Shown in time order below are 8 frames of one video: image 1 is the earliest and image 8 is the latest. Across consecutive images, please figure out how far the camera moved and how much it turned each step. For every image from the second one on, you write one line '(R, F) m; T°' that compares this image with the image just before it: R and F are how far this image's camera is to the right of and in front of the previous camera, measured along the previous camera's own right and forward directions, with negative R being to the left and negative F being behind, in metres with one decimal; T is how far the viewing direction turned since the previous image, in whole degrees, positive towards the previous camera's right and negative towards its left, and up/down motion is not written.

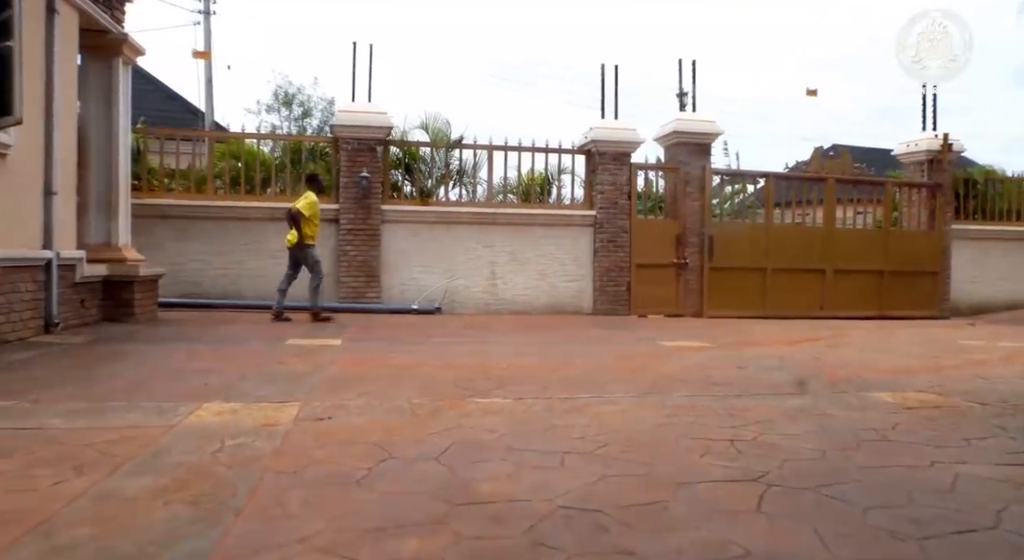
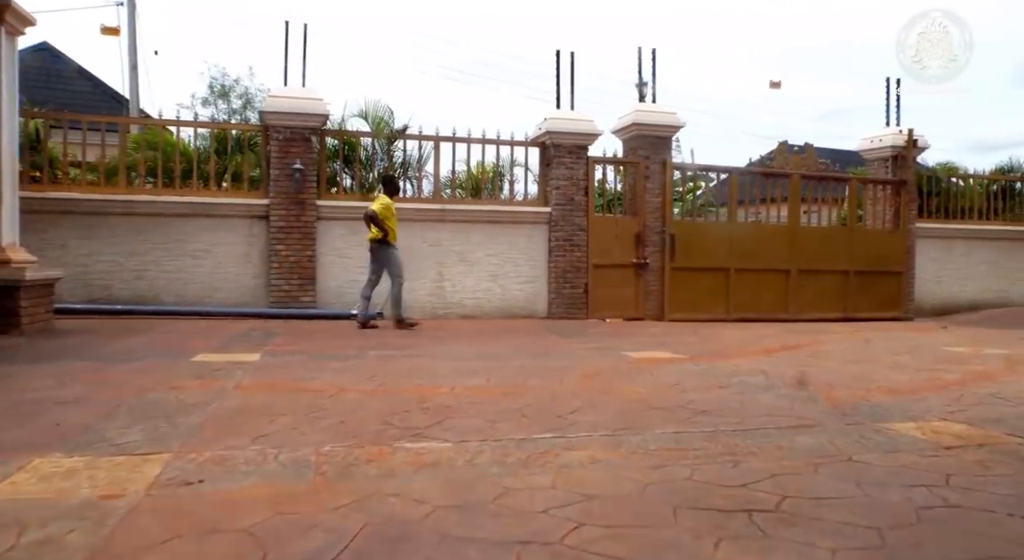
(0.0, +0.8) m; +4°
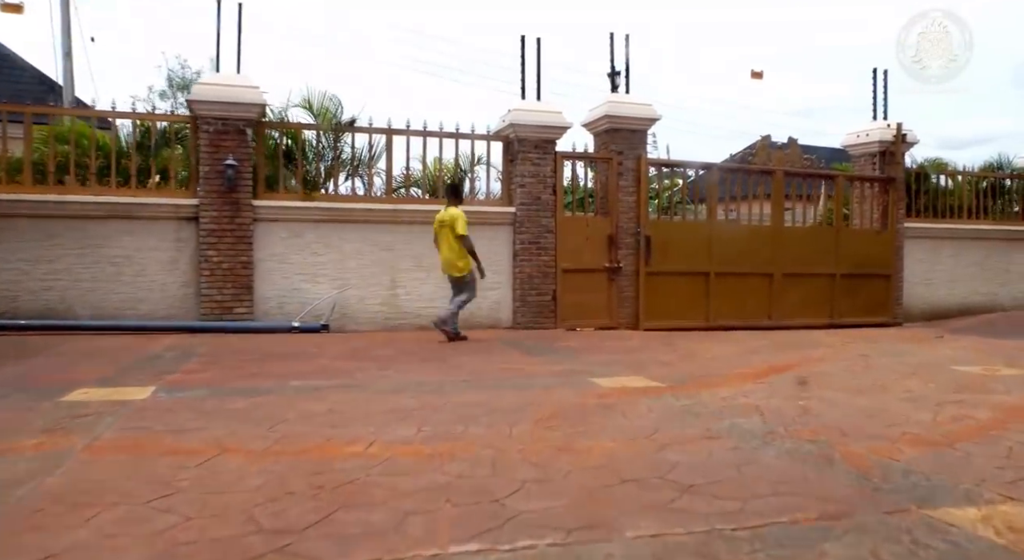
(+0.2, +0.9) m; +2°
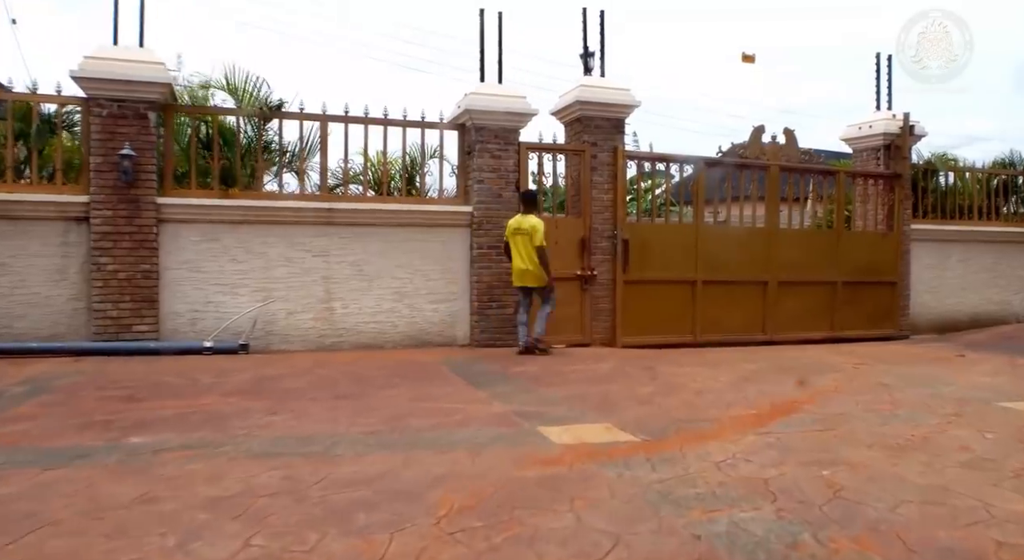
(+0.3, +1.3) m; +1°
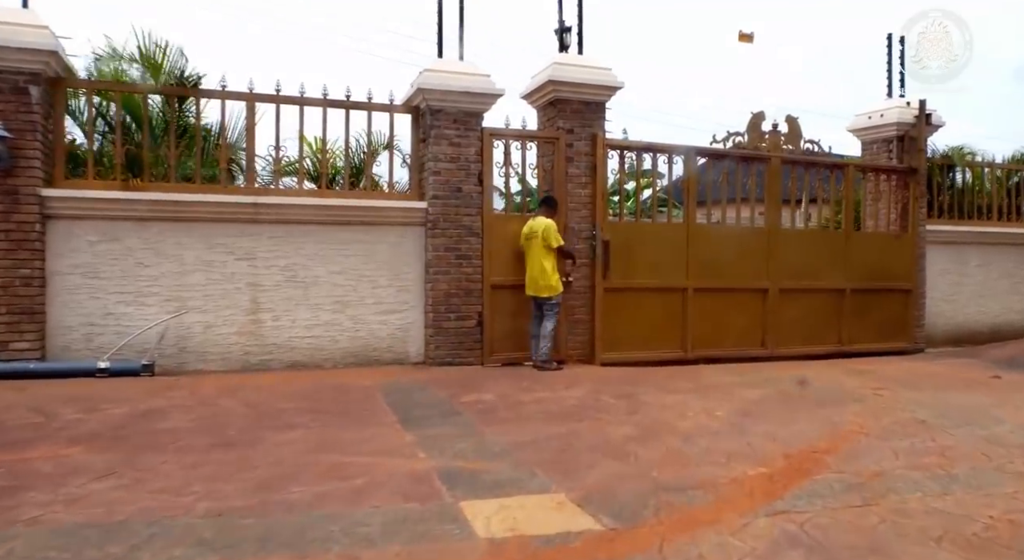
(+0.3, +1.1) m; +1°
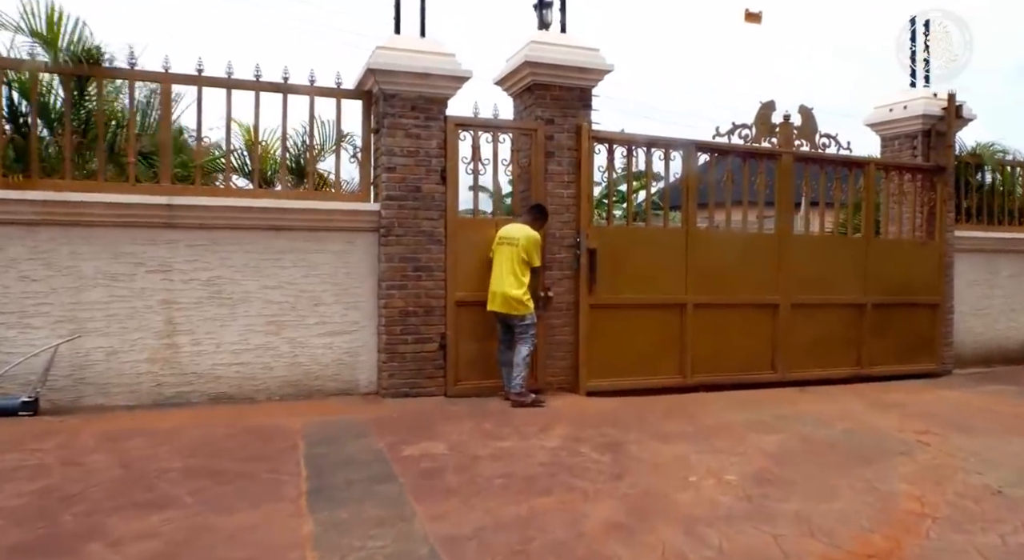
(+0.2, +1.1) m; 0°
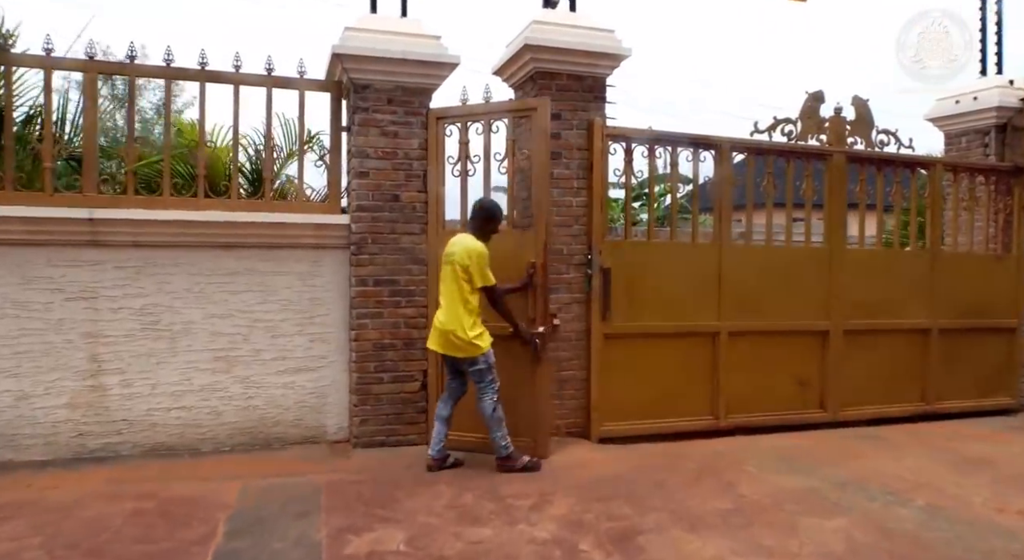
(+0.2, +1.0) m; -2°
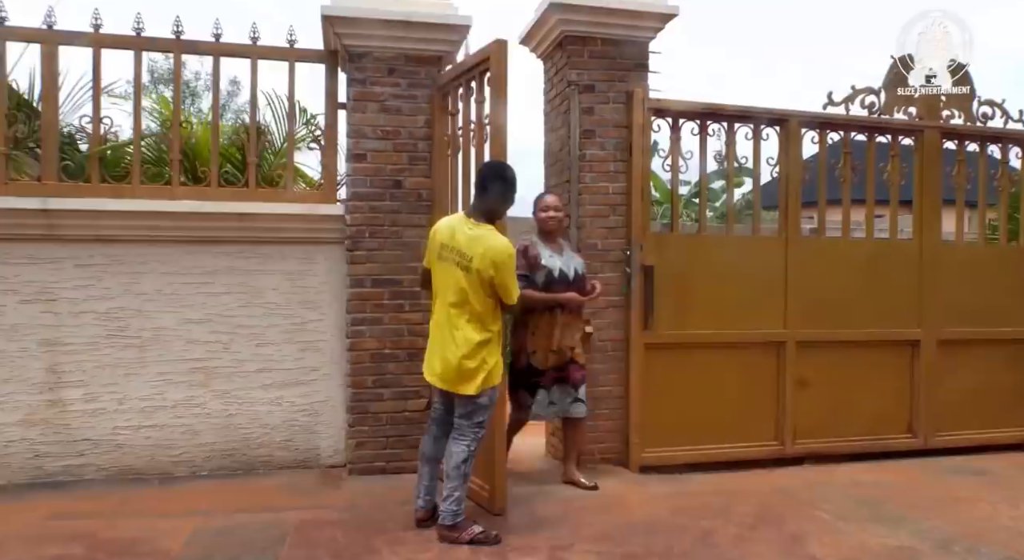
(+0.2, +0.8) m; -5°
